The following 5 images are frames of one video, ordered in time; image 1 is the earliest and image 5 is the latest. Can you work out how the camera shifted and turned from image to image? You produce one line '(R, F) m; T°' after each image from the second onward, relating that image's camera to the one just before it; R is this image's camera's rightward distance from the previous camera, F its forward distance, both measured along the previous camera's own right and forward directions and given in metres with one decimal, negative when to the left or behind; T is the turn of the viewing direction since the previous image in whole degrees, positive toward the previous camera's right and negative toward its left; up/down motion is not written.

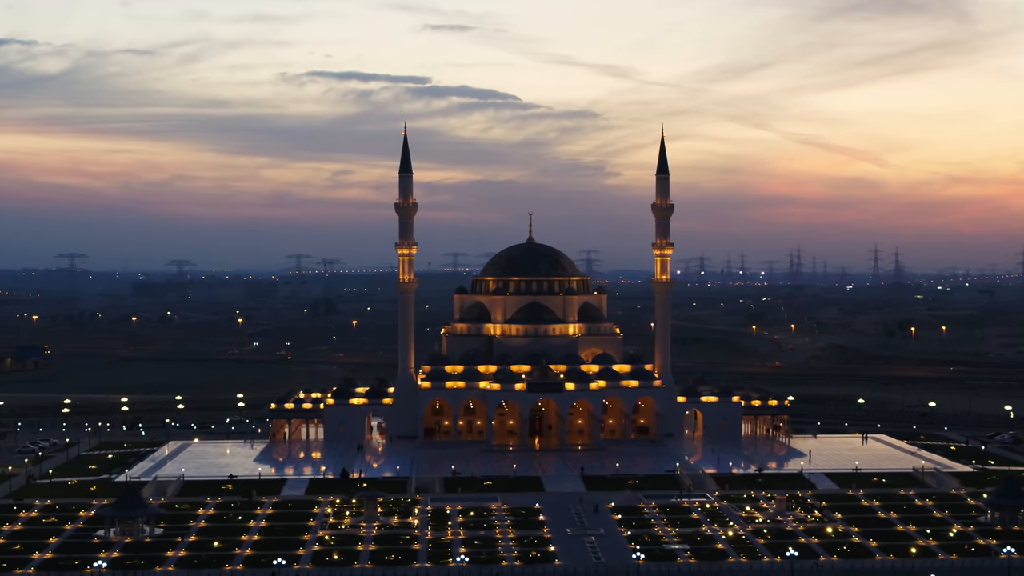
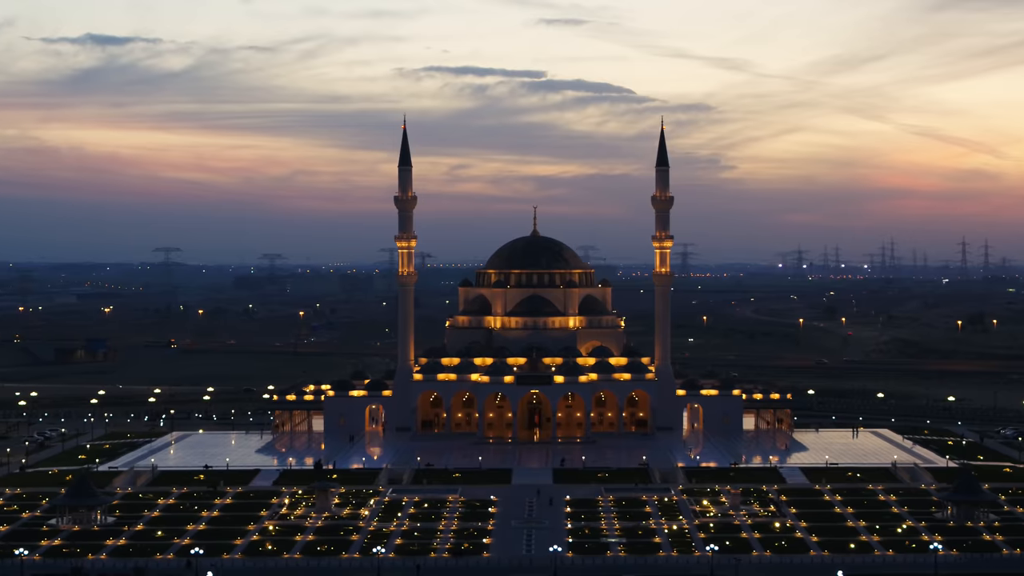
(+2.8, +0.1) m; -3°
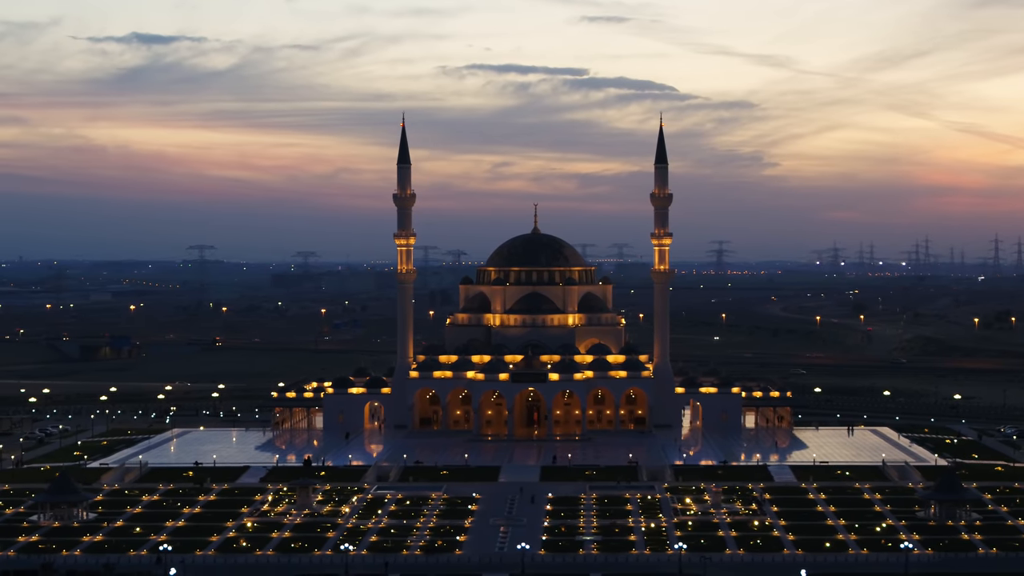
(+1.1, 0.0) m; -1°
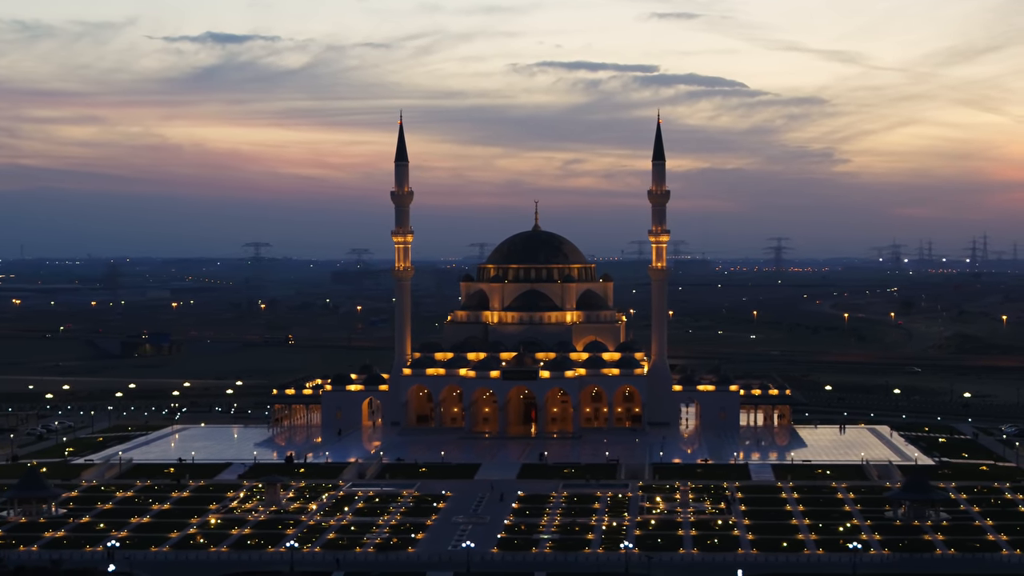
(+1.8, +0.1) m; -2°
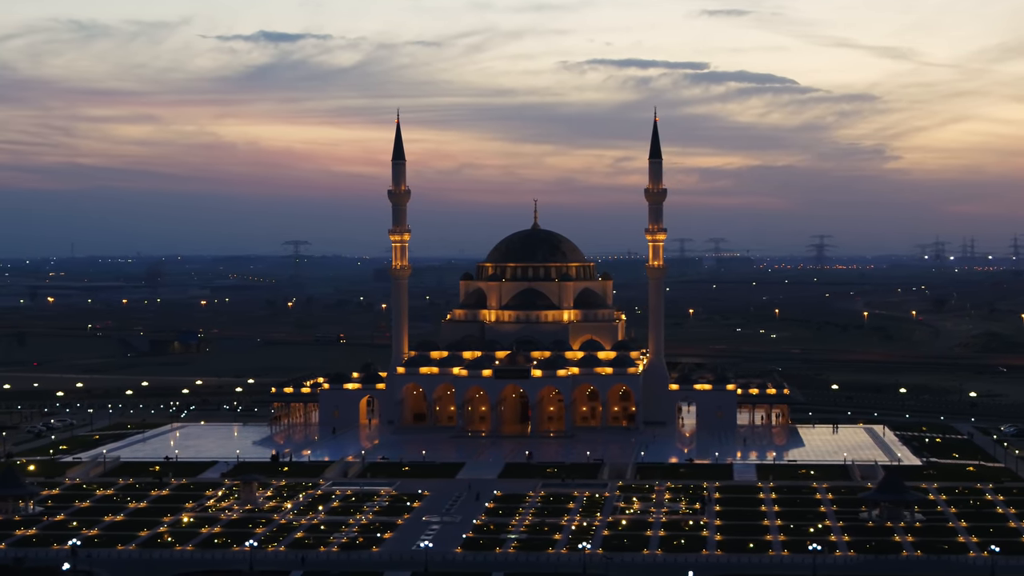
(+1.3, +0.1) m; -1°
